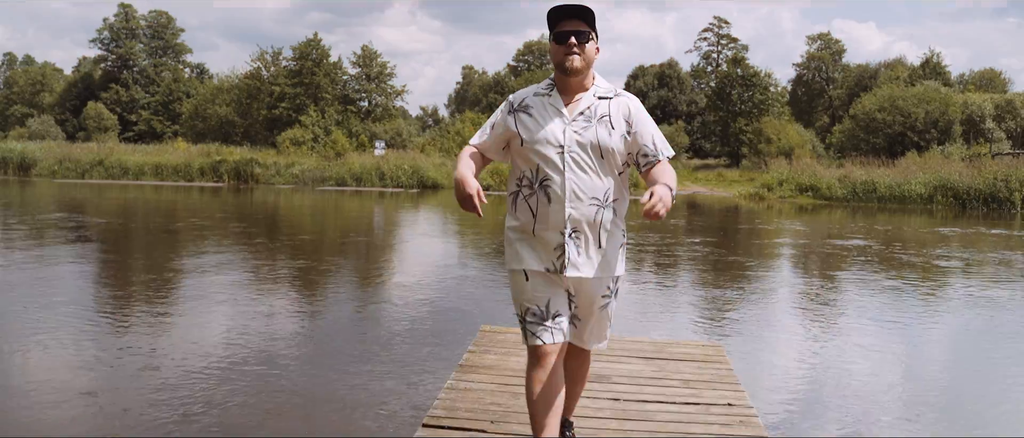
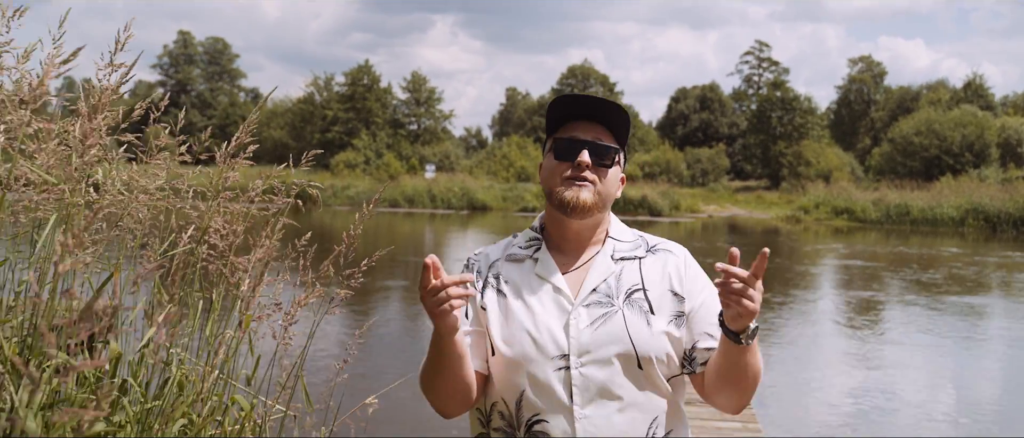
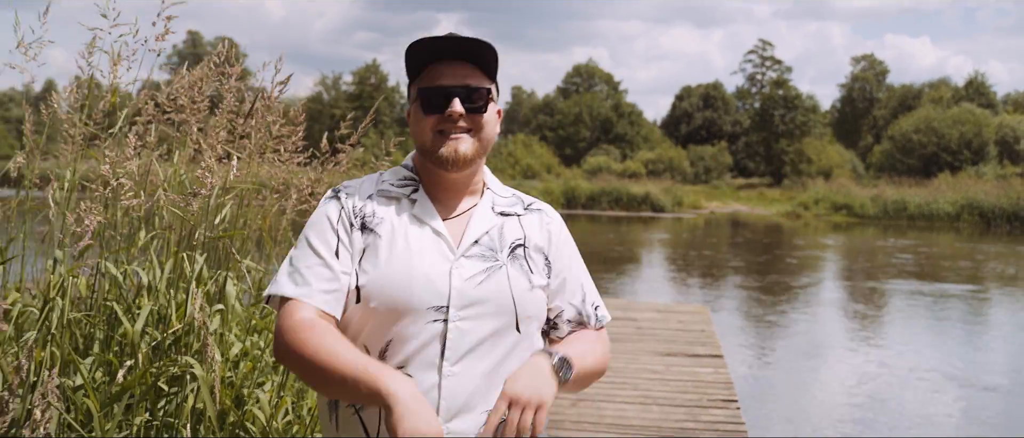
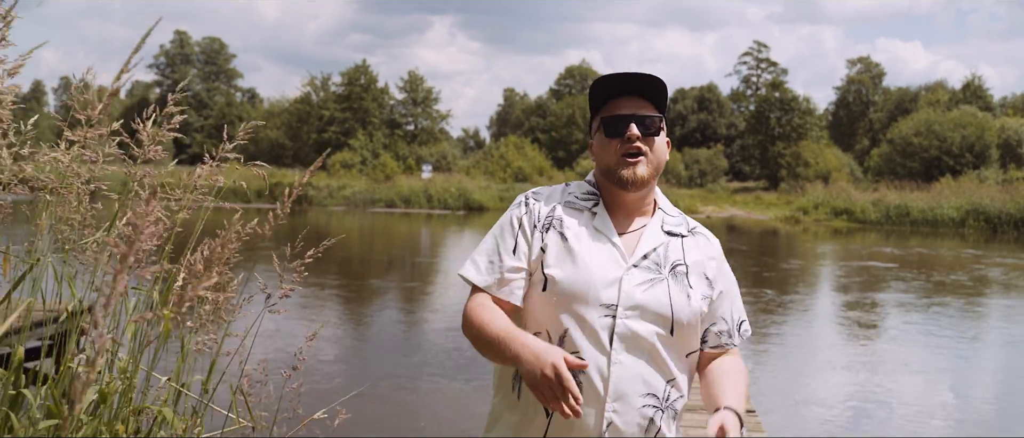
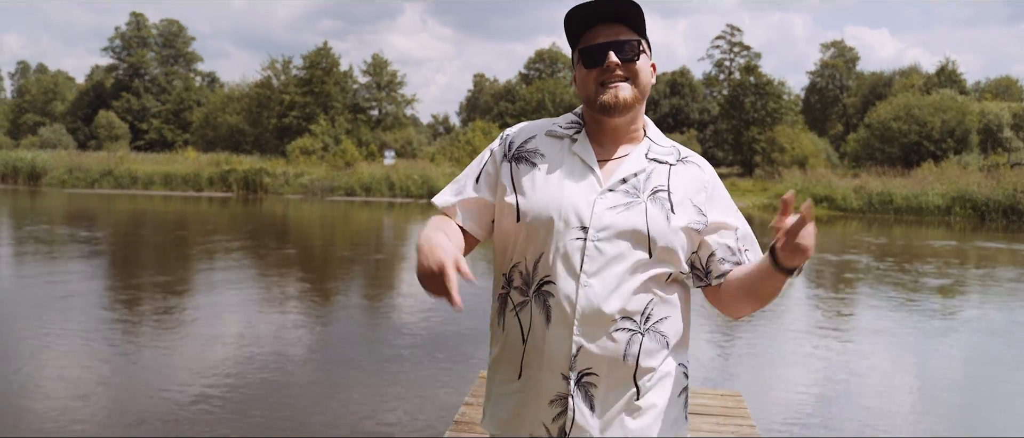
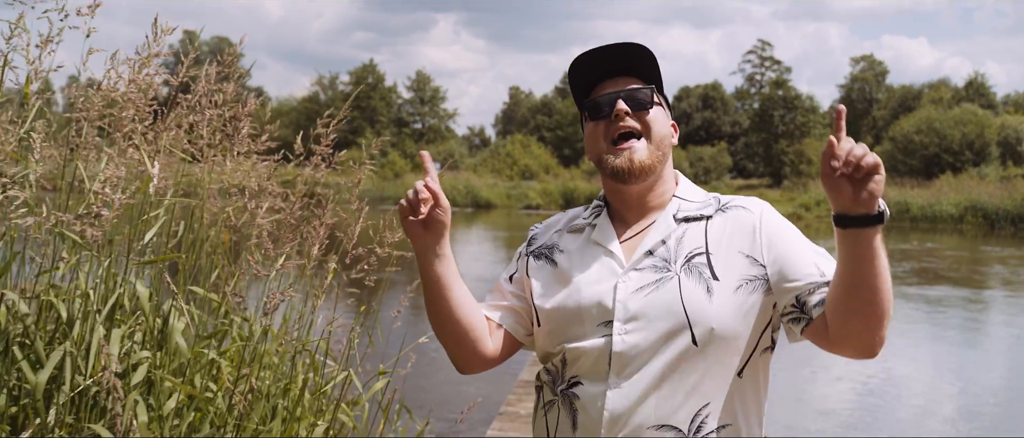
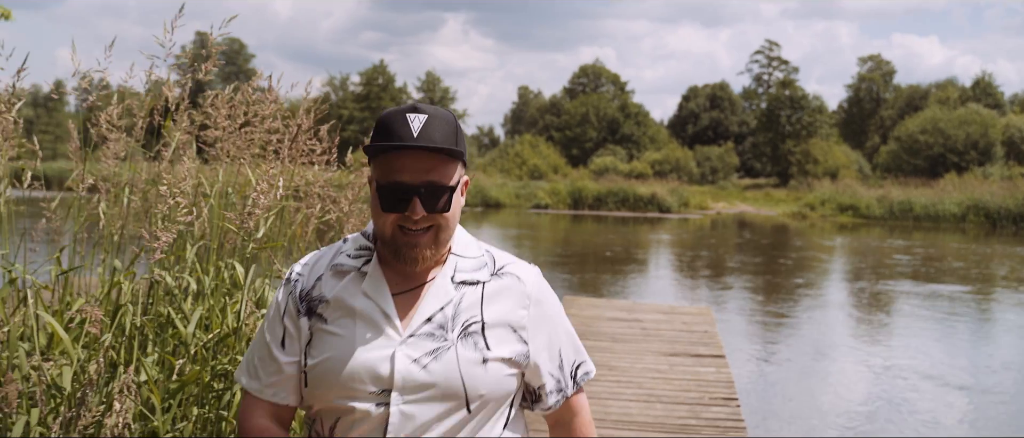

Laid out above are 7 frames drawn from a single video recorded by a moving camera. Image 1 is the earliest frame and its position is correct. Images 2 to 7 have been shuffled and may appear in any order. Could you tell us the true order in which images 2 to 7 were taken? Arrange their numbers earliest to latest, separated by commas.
5, 4, 2, 6, 3, 7
